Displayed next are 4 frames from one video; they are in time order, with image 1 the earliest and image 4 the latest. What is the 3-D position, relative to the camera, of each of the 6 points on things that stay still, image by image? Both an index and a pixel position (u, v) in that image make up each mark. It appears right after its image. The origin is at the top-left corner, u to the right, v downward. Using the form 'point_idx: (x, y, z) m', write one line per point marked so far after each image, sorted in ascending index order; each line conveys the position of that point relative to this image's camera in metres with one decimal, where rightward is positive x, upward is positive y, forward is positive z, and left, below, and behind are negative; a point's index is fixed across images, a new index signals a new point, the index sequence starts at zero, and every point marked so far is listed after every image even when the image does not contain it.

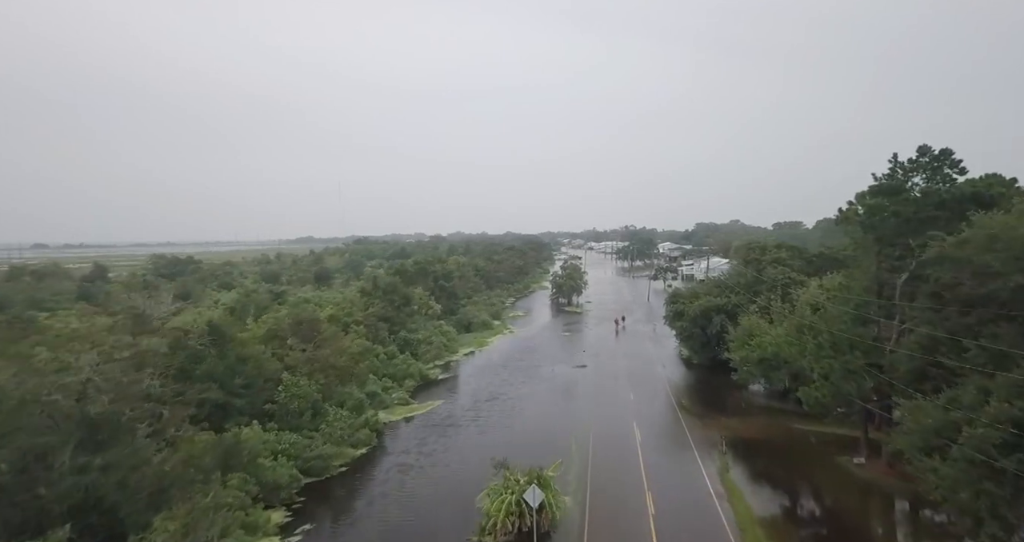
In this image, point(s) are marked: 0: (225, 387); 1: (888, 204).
0: (-11.5, -4.7, +19.7) m
1: (+15.0, +2.6, +19.5) m
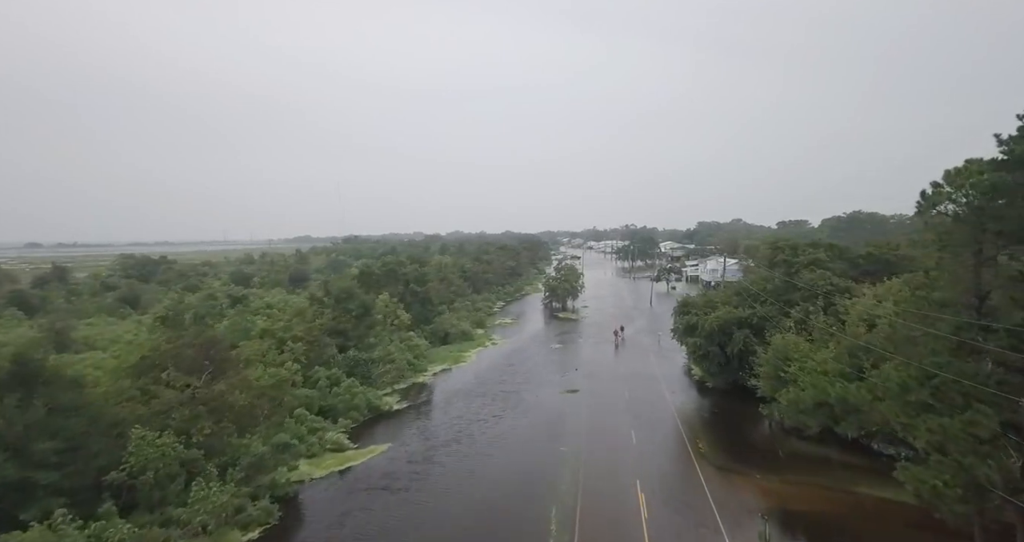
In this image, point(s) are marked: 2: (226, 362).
0: (-13.1, -5.0, +13.1) m
1: (+13.5, +2.4, +12.9) m
2: (-11.3, -3.6, +19.3) m
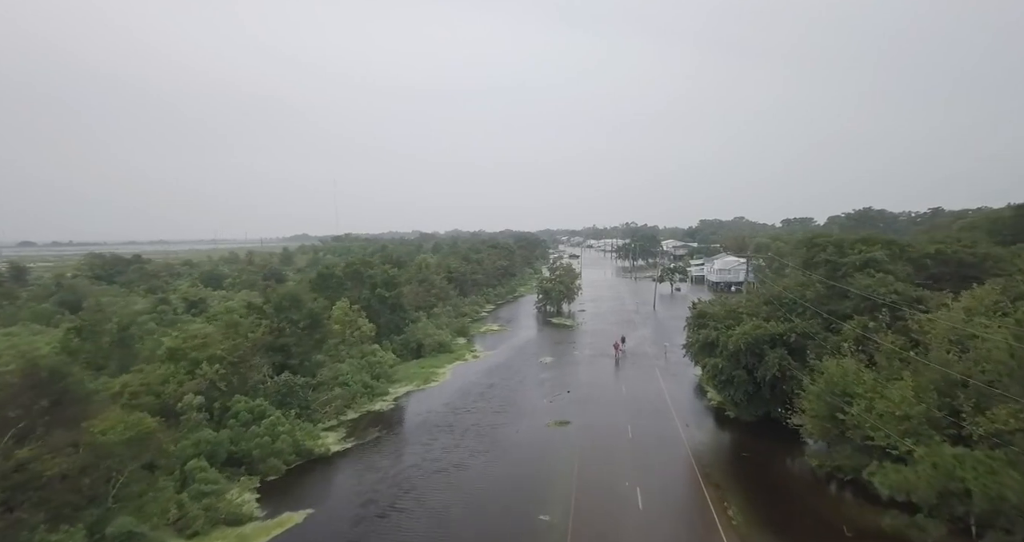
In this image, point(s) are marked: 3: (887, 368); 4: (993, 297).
0: (-14.3, -5.2, +7.2) m
1: (+12.2, +2.2, +6.9) m
2: (-12.6, -3.8, +13.4) m
3: (+13.4, -3.5, +17.3) m
4: (+16.8, -0.9, +17.0) m
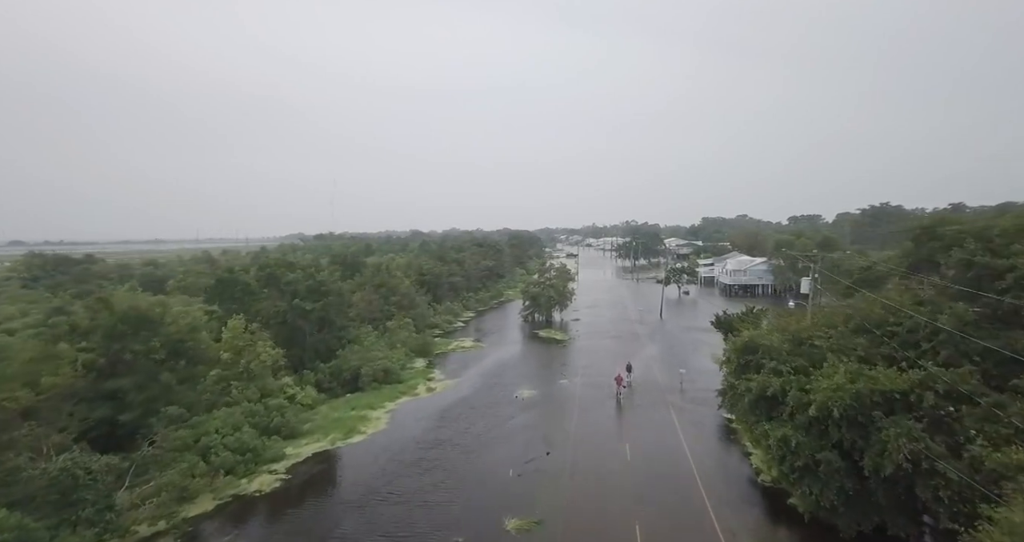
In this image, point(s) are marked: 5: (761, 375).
0: (-16.3, -5.5, -2.2) m
1: (+10.3, +1.9, -2.5) m
2: (-14.5, -4.1, +4.0) m
3: (+11.4, -3.7, +7.9) m
4: (+14.9, -1.2, +7.6) m
5: (+8.2, -3.4, +16.1) m
